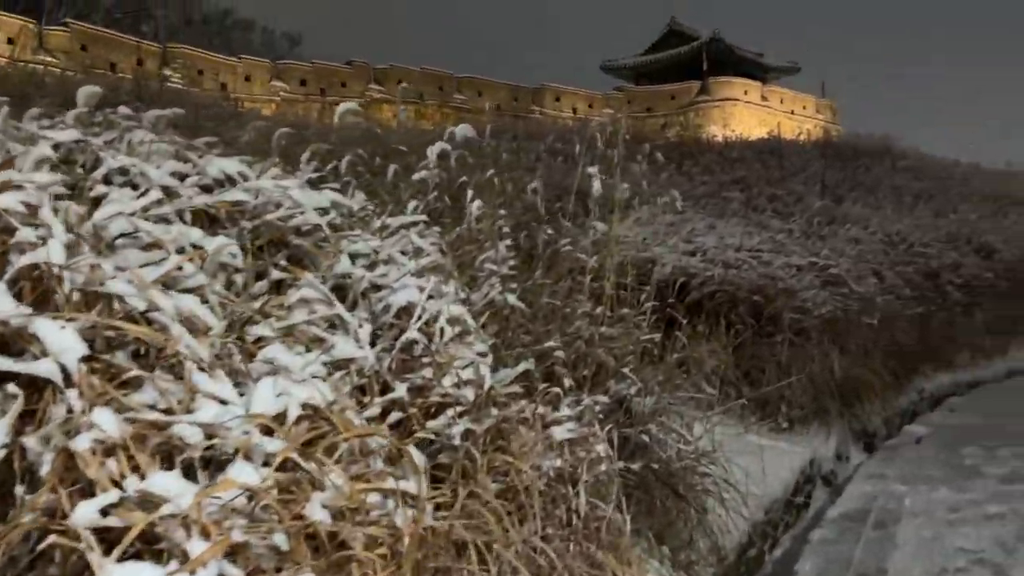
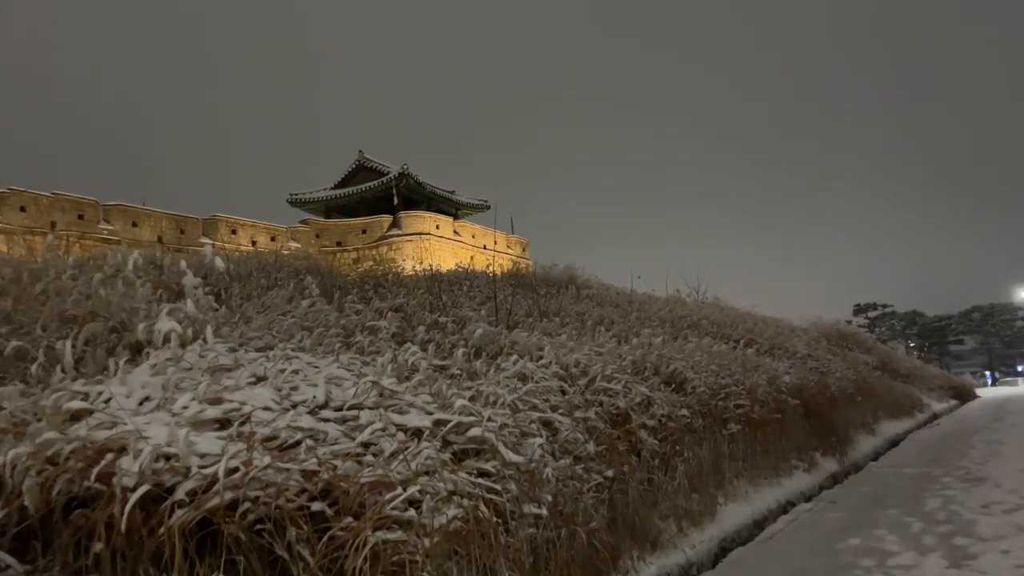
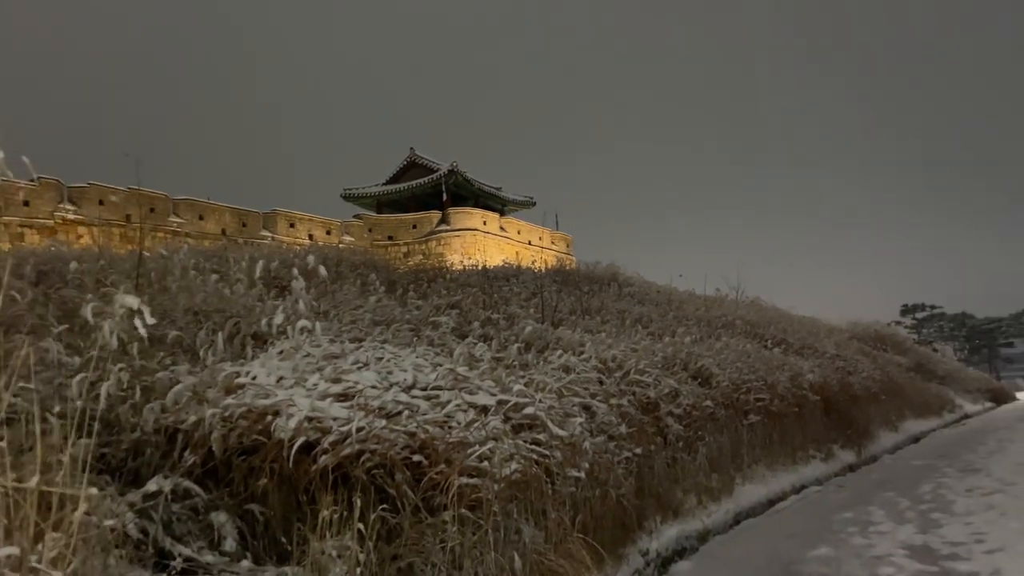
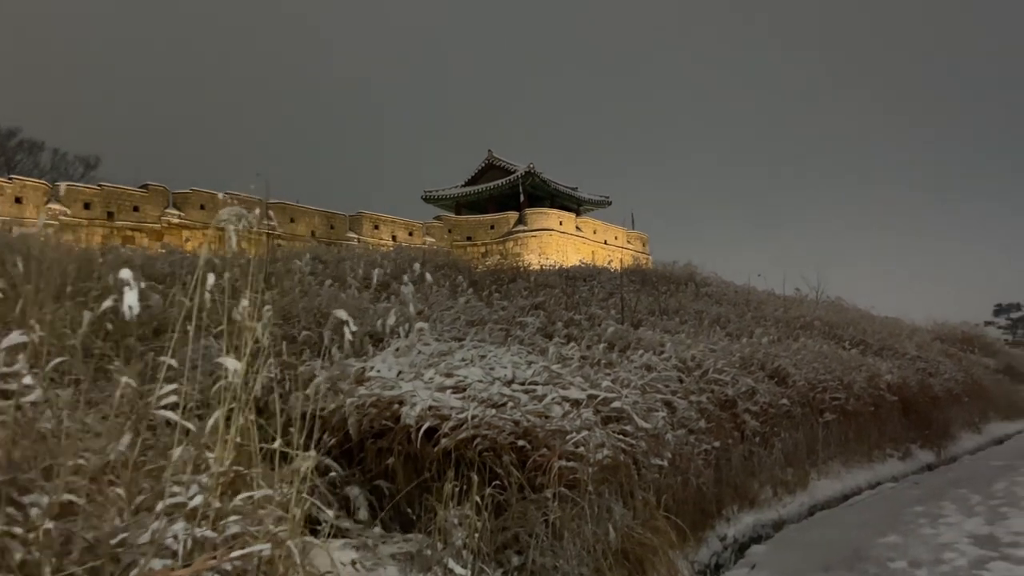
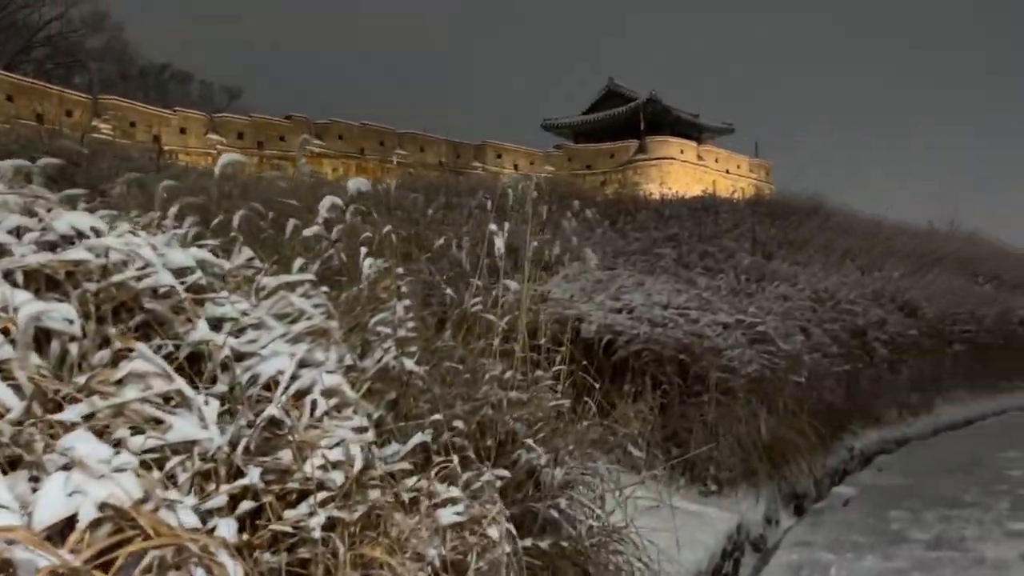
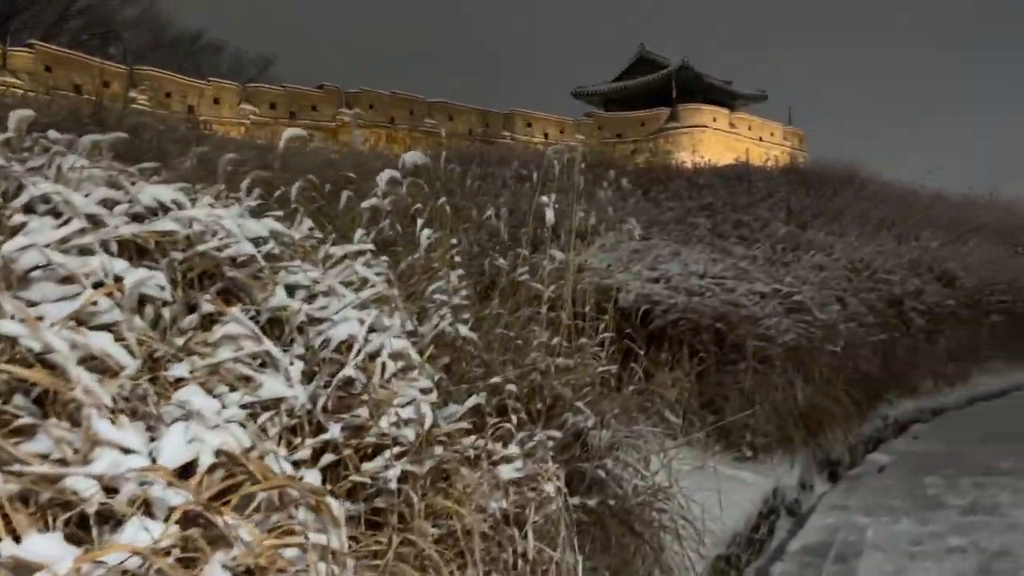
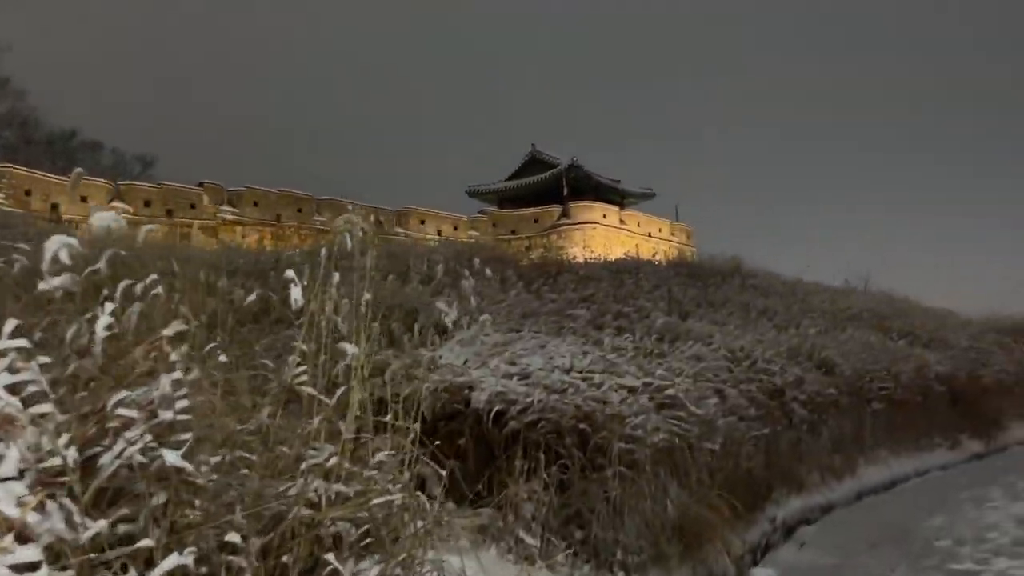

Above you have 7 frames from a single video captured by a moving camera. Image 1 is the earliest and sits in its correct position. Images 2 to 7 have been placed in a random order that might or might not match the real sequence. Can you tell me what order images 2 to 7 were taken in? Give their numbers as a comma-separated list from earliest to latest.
6, 5, 7, 4, 3, 2
